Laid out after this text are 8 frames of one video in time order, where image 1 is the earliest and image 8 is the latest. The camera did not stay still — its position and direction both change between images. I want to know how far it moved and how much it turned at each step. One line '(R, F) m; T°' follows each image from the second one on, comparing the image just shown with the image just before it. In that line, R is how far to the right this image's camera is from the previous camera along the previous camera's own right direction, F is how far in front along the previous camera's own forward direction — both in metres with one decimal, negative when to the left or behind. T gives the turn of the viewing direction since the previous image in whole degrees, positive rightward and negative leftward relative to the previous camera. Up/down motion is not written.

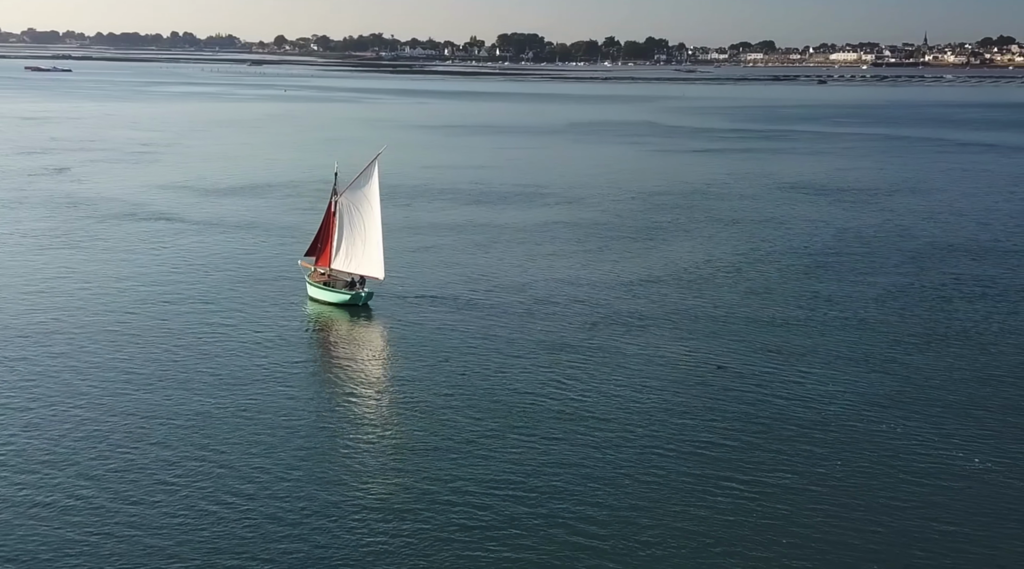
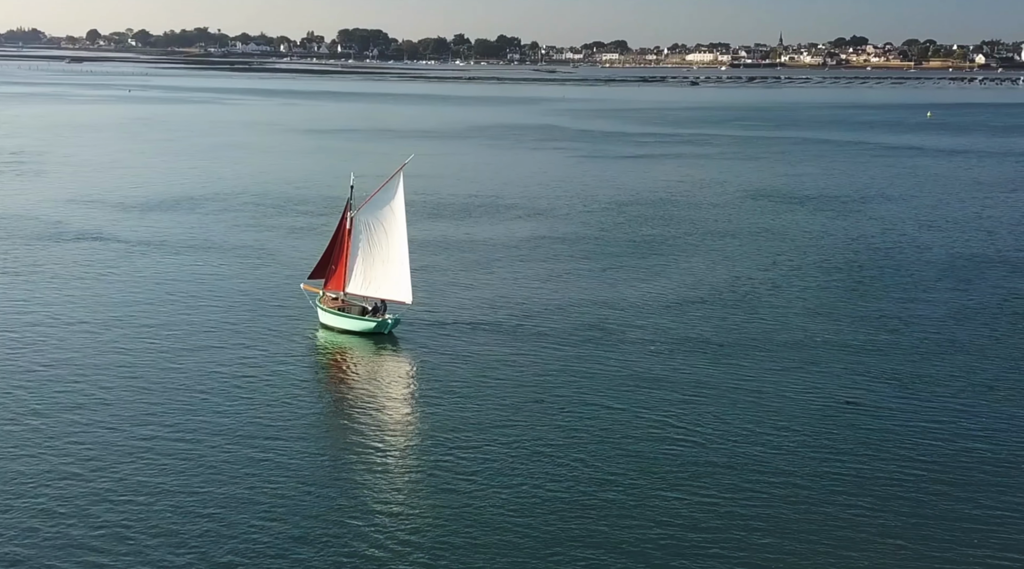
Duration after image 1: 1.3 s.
(-4.2, +1.7) m; +6°
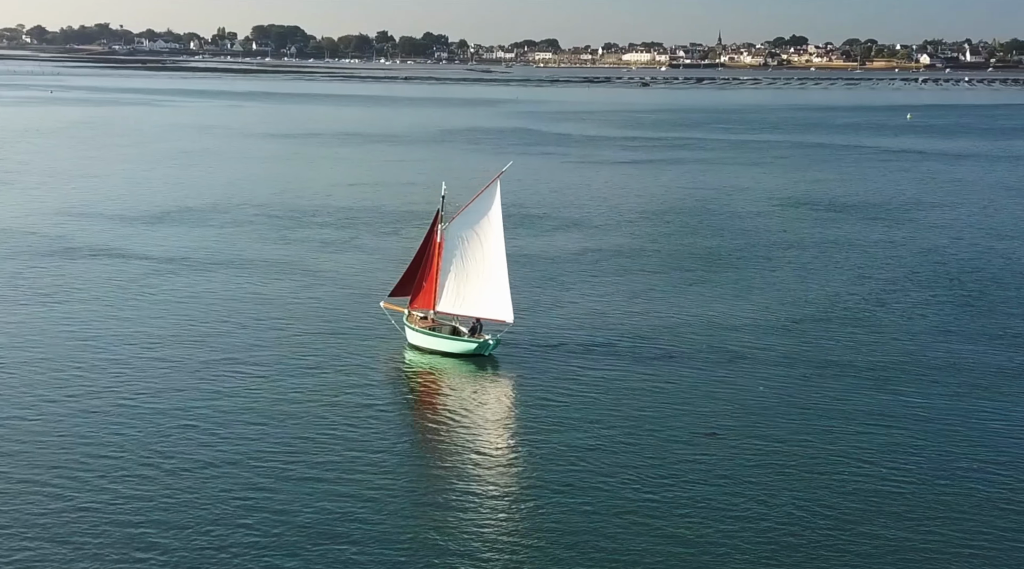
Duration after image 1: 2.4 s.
(-4.0, +1.1) m; +3°
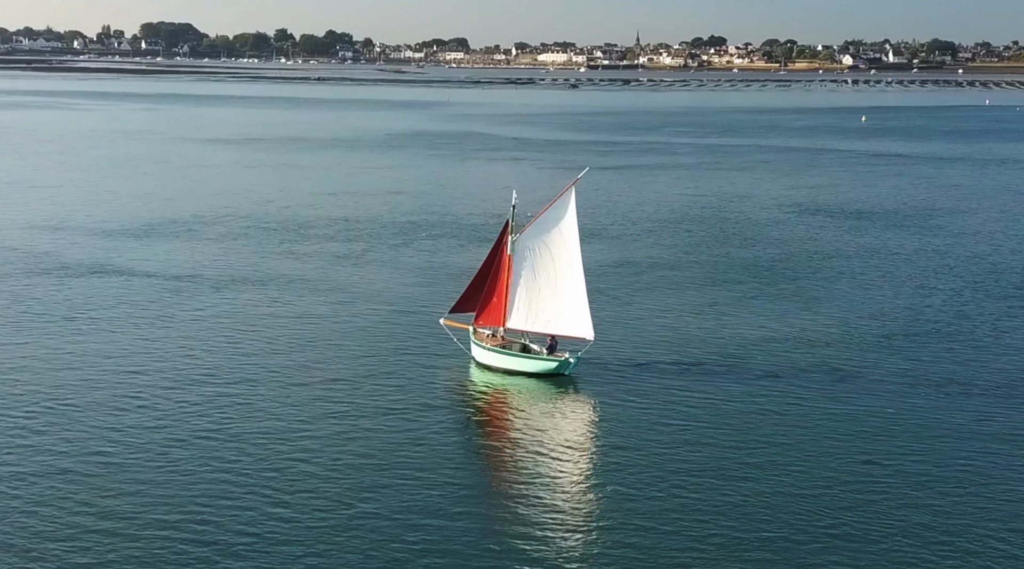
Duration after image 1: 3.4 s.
(-4.0, +0.7) m; +4°
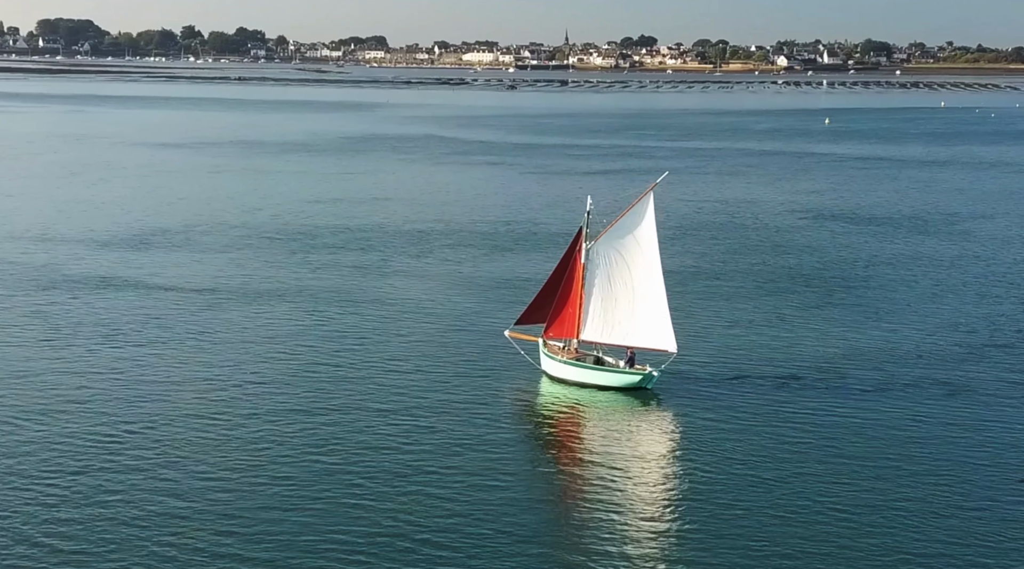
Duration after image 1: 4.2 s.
(-3.9, +0.3) m; +3°
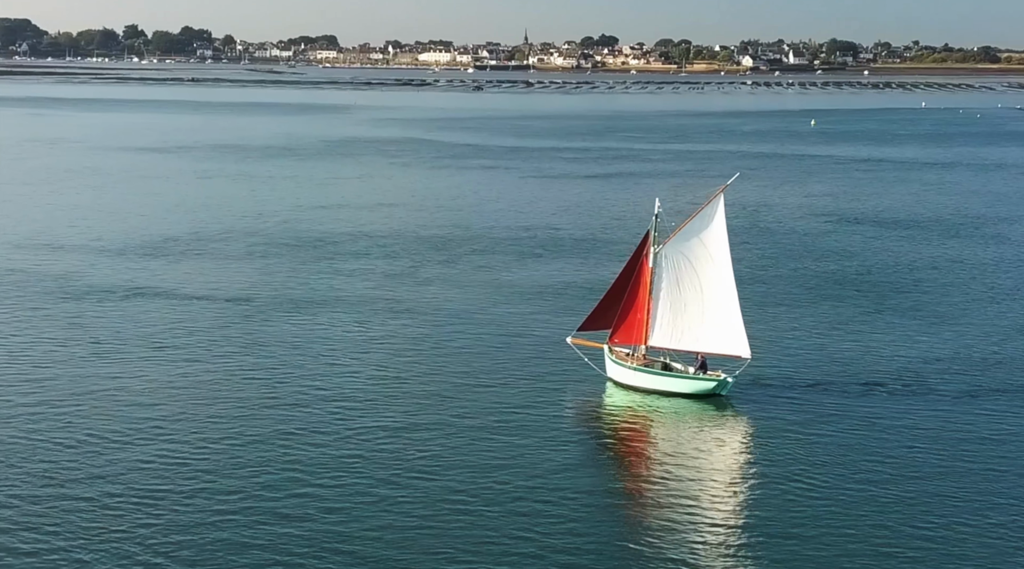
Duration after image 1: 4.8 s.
(-3.0, -0.2) m; +2°
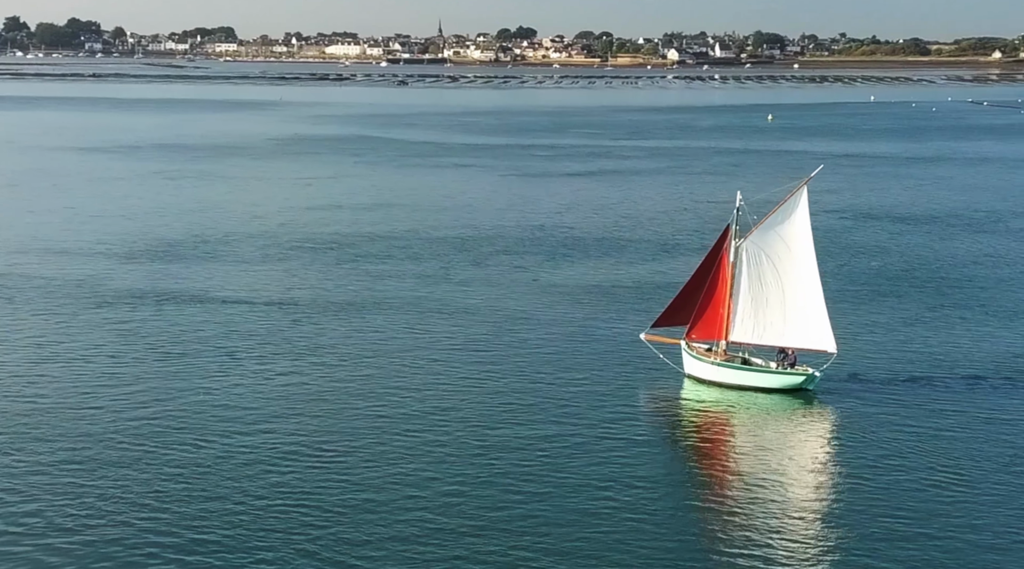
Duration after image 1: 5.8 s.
(-4.9, -0.9) m; +4°
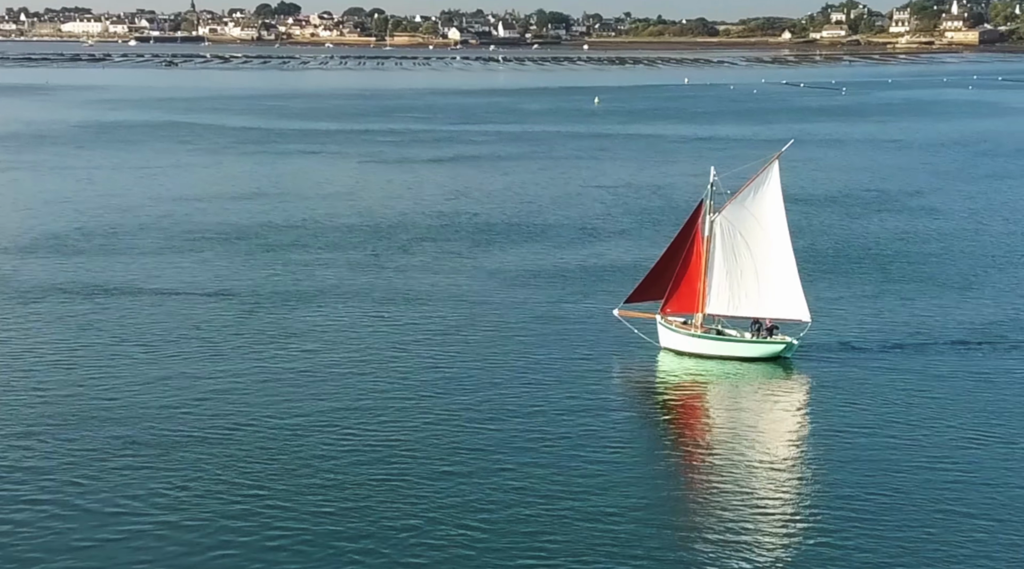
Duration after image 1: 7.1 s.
(-7.3, -2.0) m; +10°
